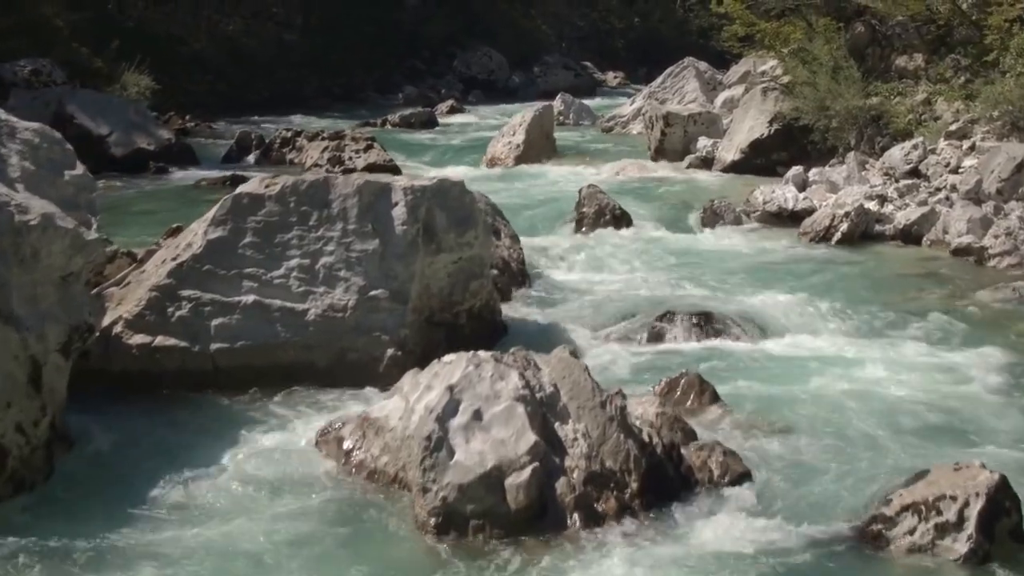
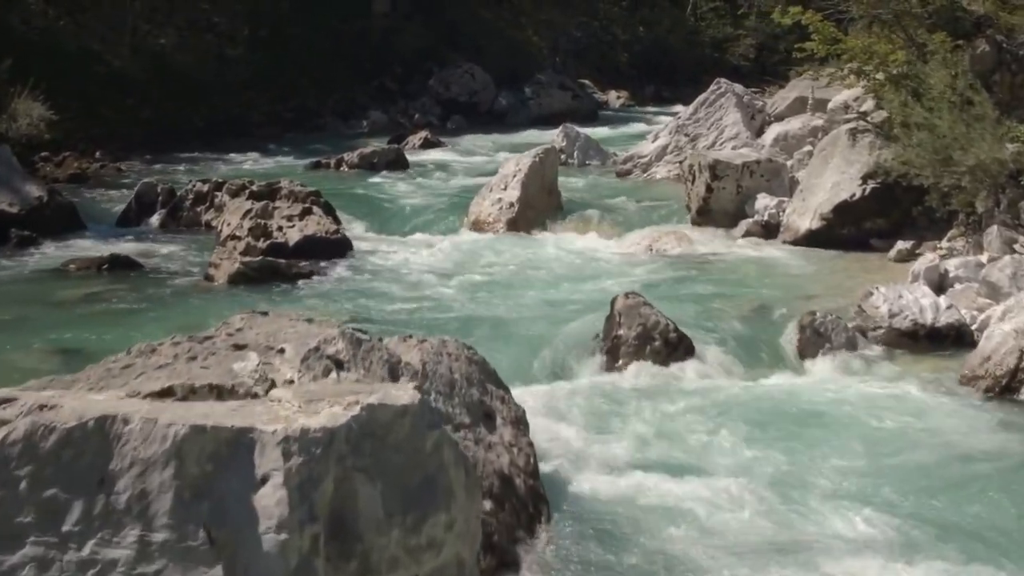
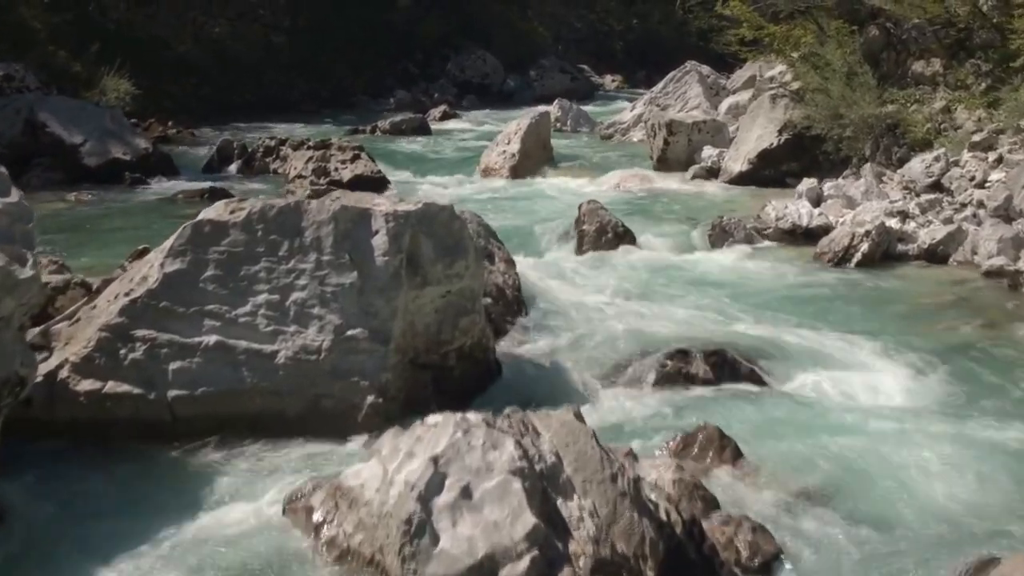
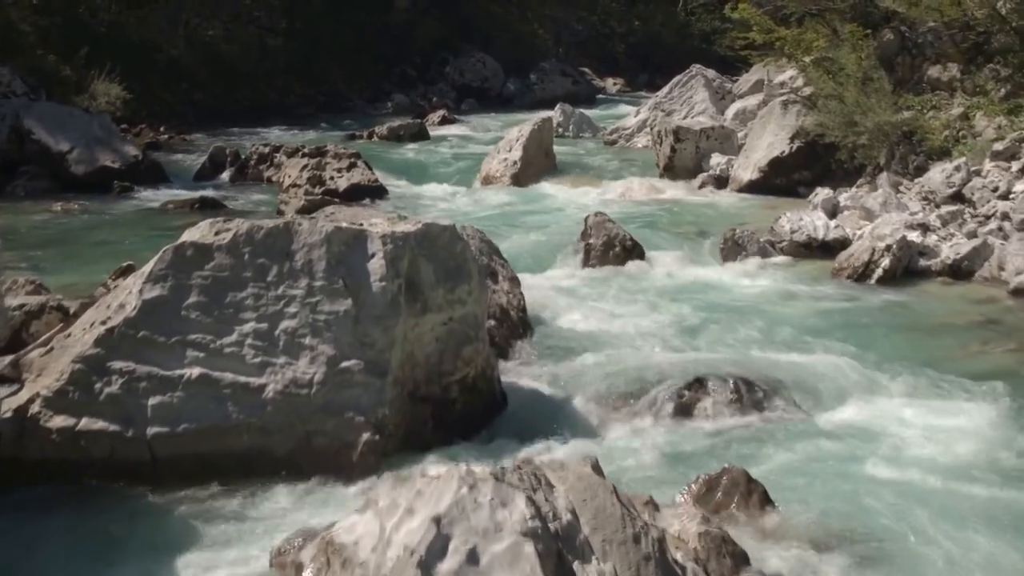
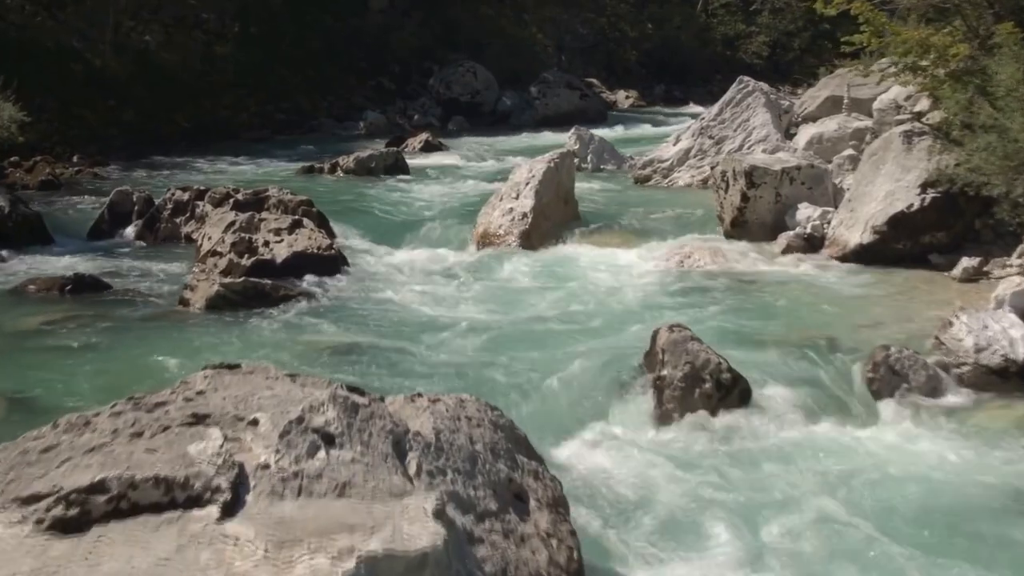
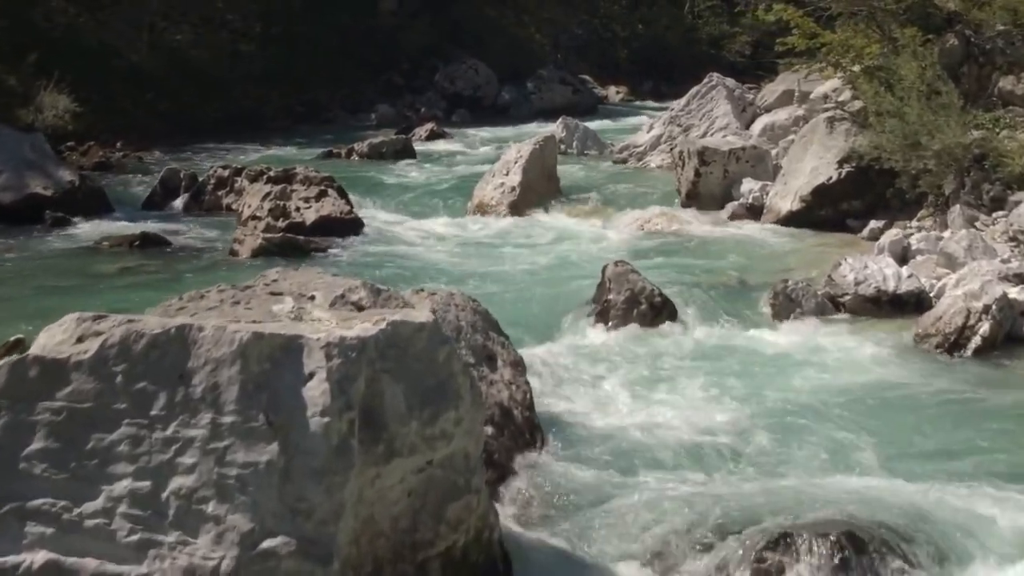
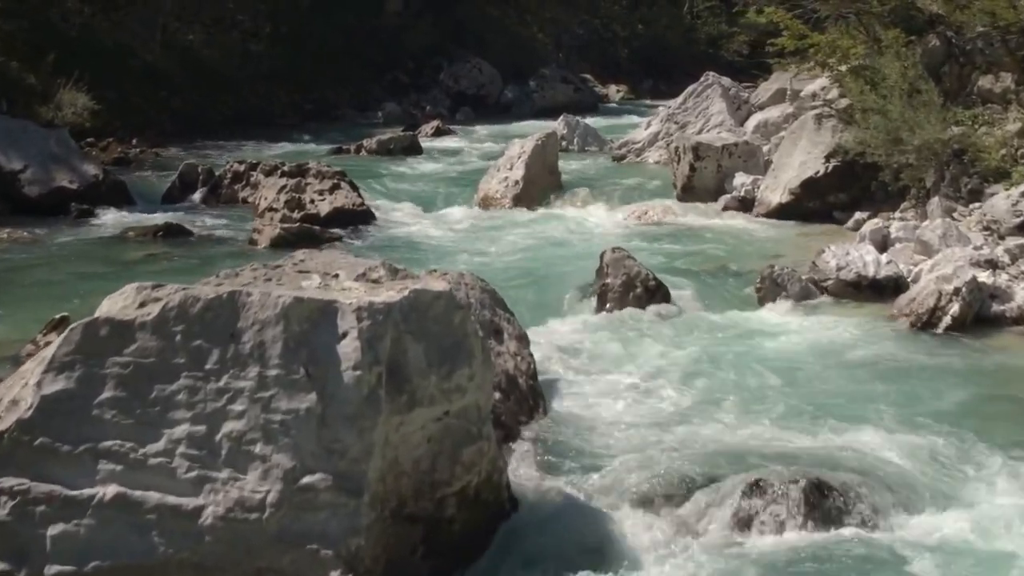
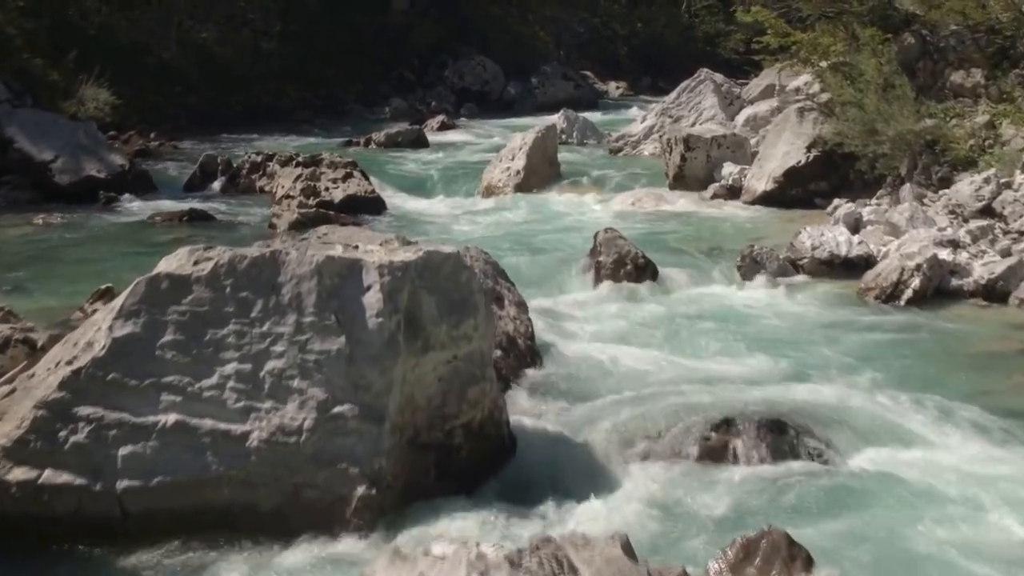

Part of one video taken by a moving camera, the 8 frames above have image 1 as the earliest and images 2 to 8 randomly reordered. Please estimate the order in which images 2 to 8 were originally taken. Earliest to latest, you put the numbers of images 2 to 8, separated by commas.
3, 4, 8, 7, 6, 2, 5
